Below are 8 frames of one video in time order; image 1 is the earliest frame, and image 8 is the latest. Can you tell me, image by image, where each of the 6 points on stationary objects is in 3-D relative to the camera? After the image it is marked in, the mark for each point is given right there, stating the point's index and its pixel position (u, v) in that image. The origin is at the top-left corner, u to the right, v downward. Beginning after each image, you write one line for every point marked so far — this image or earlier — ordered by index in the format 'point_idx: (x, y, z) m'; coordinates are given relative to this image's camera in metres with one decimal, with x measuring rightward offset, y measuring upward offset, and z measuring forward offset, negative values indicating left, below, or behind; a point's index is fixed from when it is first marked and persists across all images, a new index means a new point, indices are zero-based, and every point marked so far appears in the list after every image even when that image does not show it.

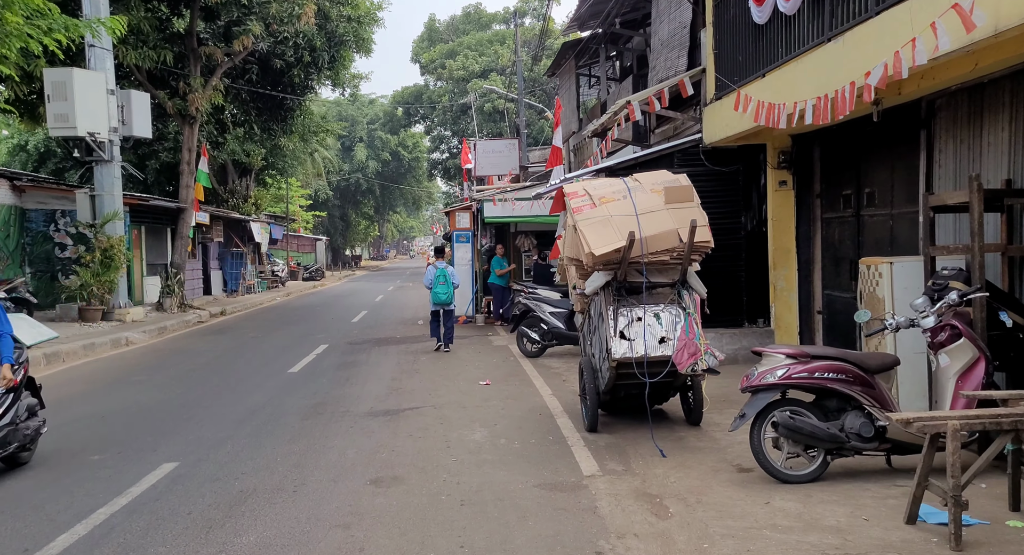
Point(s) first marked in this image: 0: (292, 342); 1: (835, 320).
0: (-3.9, -1.1, +14.6) m
1: (+3.4, -0.5, +8.9) m
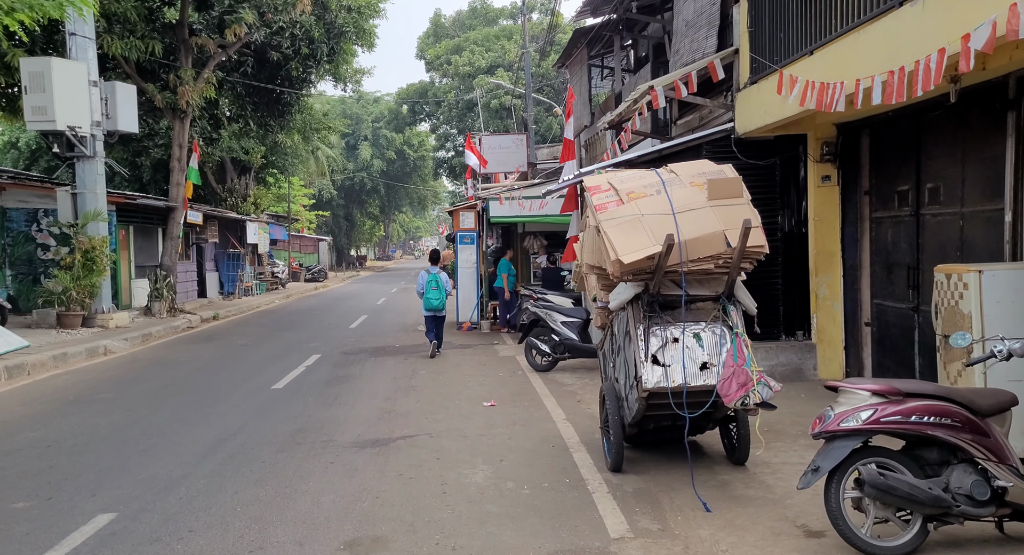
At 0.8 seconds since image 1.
0: (-3.7, -1.2, +13.6) m
1: (+3.5, -0.5, +7.8) m
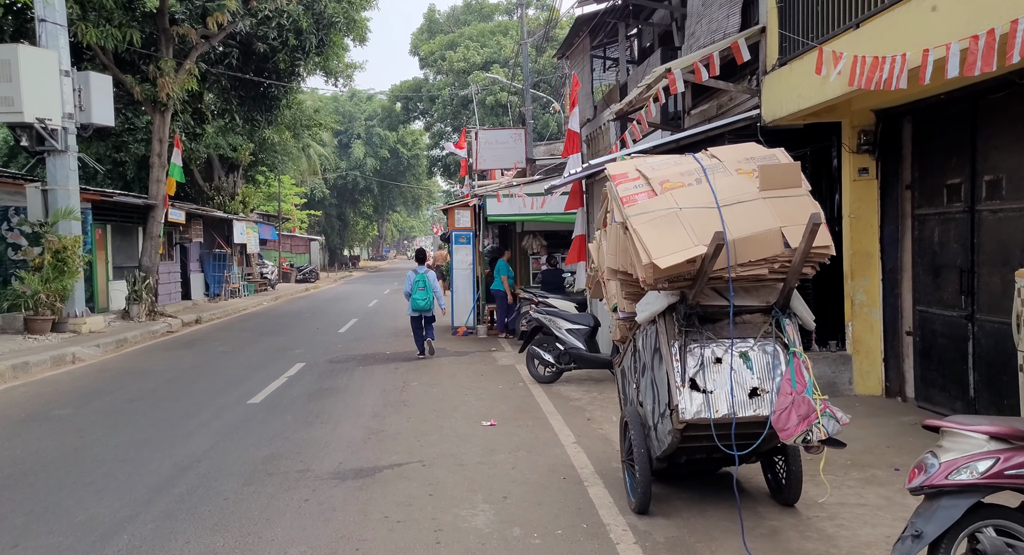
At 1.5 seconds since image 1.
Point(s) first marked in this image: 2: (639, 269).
0: (-3.8, -1.2, +12.7) m
1: (+3.5, -0.6, +6.9) m
2: (+0.6, 0.0, +3.9) m
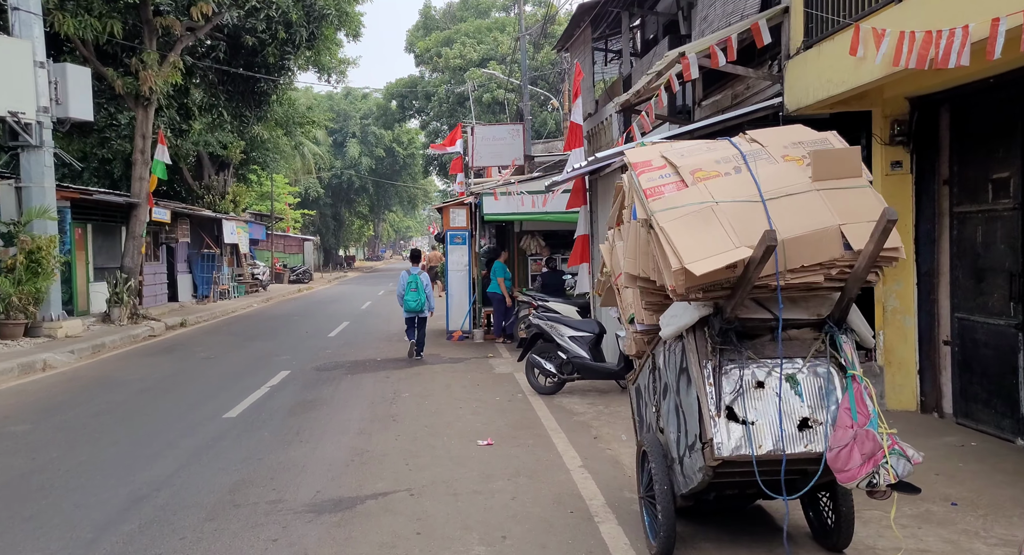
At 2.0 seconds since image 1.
0: (-3.8, -1.3, +12.0) m
1: (+3.5, -0.6, +6.3) m
2: (+0.6, 0.0, +3.2) m
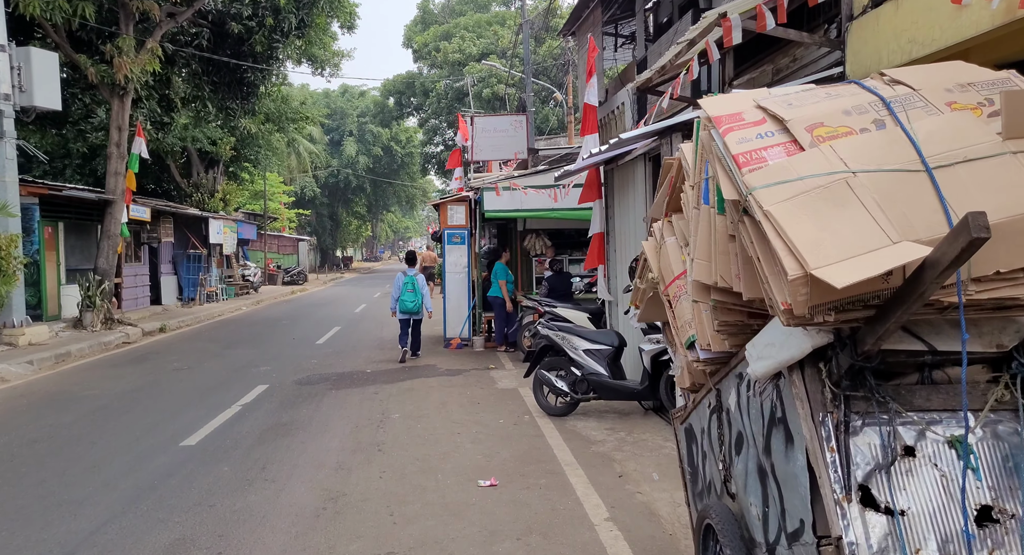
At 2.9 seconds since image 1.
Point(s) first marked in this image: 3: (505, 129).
0: (-3.7, -1.3, +10.8) m
1: (+3.6, -0.6, +5.1) m
2: (+0.7, 0.0, +2.0) m
3: (-0.1, +2.8, +15.7) m
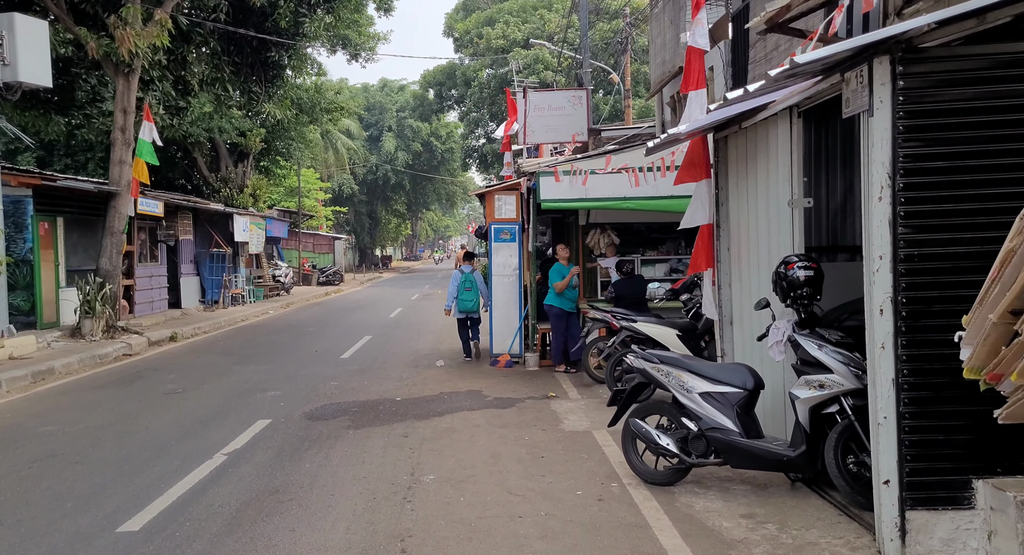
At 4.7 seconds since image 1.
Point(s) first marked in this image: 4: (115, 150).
0: (-3.1, -1.3, +8.8) m
1: (+4.0, -0.7, +2.7) m
2: (+0.9, -0.1, -0.2) m
3: (+0.8, +2.8, +13.5) m
4: (-6.9, +2.2, +14.4) m
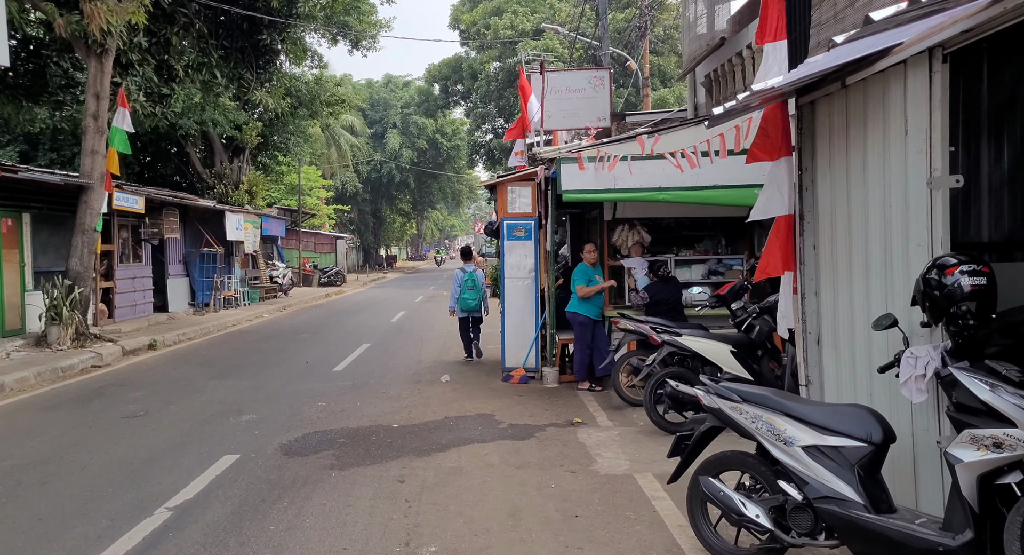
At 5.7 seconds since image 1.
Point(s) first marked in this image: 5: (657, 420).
0: (-2.9, -1.4, +7.4) m
1: (+4.1, -0.7, +1.3) m
2: (+1.0, -0.1, -1.6) m
3: (+1.0, +2.7, +12.1) m
4: (-6.7, +2.2, +13.0) m
5: (+1.2, -1.2, +6.8) m
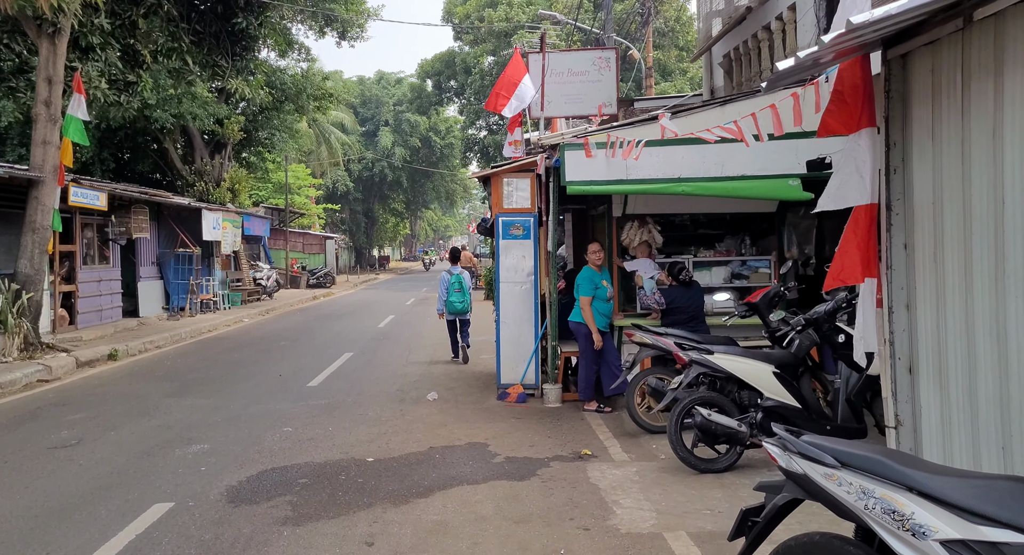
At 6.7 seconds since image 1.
0: (-2.9, -1.4, +6.2) m
1: (+4.1, -0.8, +0.1) m
2: (+1.0, -0.2, -2.8) m
3: (+0.9, +2.7, +10.9) m
4: (-6.7, +2.1, +11.8) m
5: (+1.2, -1.2, +5.6) m
